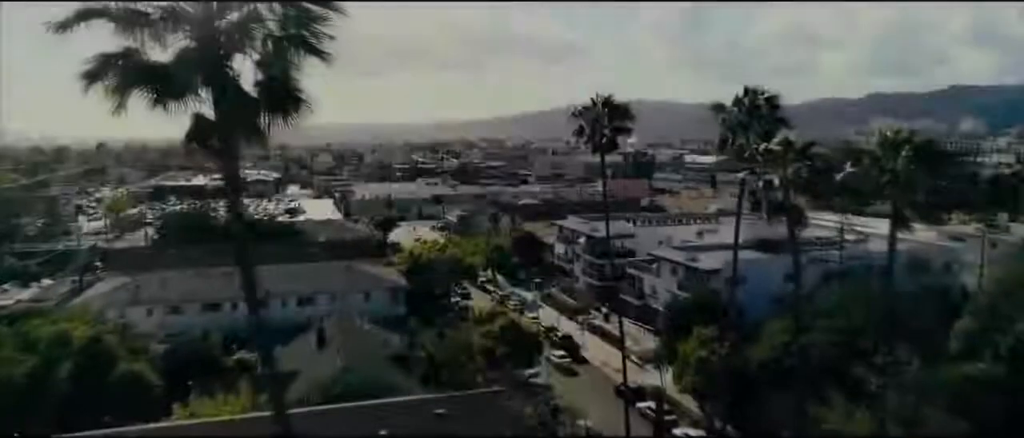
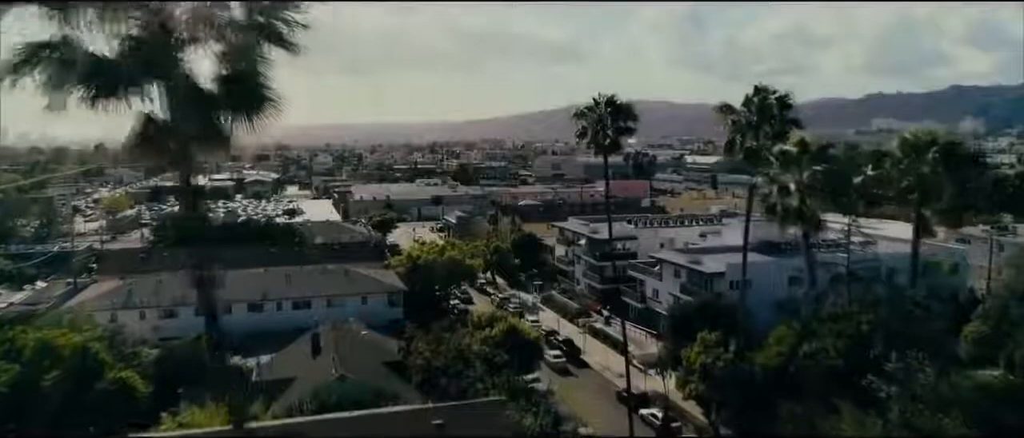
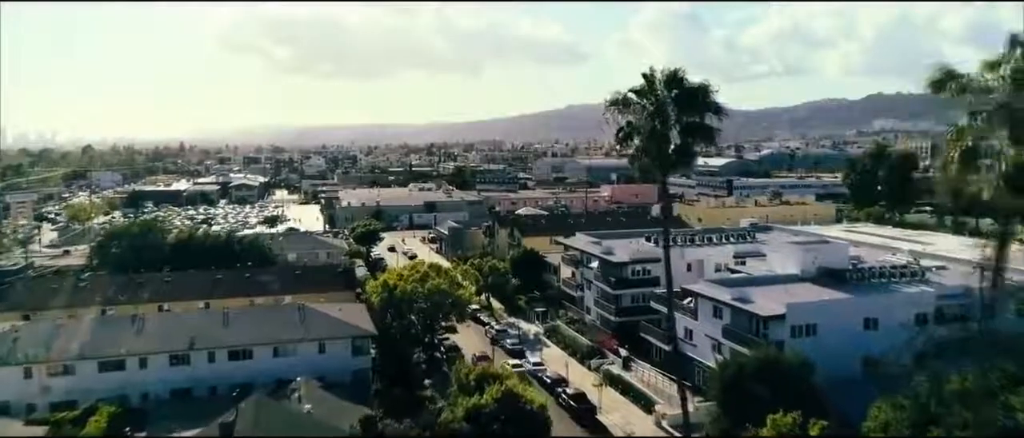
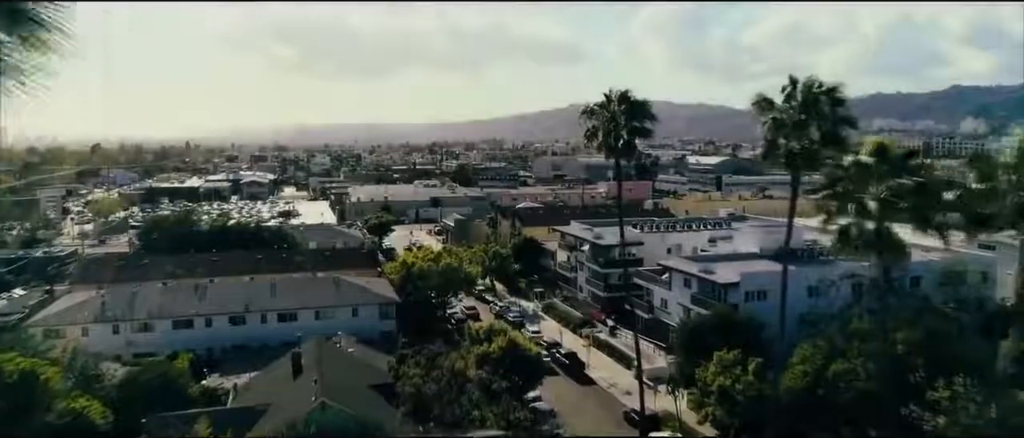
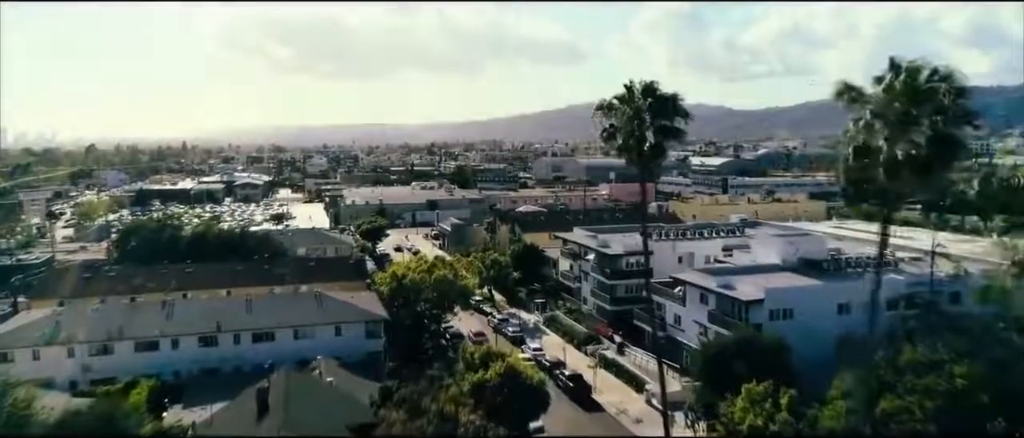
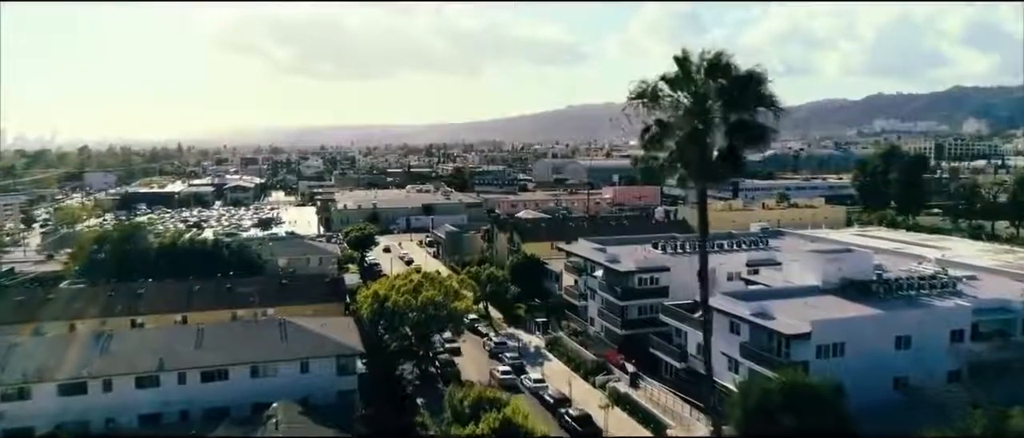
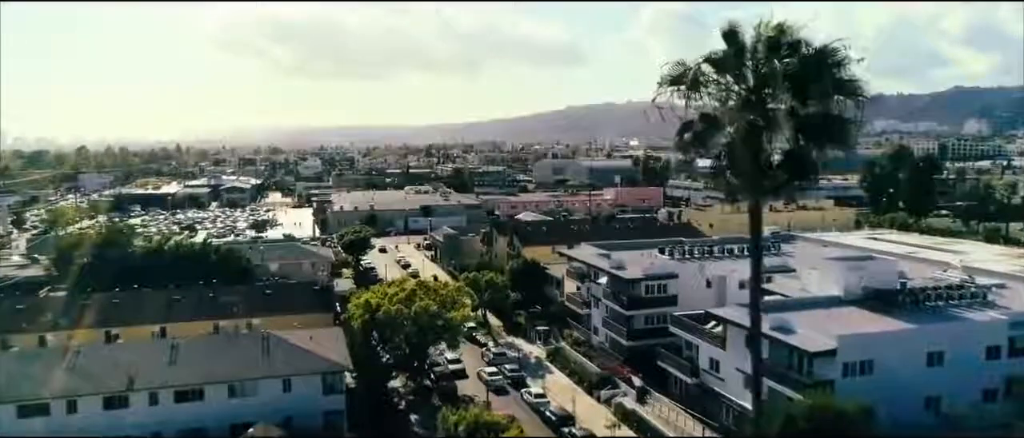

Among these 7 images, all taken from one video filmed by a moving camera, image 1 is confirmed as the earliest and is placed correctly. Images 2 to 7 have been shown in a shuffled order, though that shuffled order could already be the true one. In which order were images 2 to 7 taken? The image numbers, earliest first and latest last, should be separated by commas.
2, 4, 5, 3, 6, 7
